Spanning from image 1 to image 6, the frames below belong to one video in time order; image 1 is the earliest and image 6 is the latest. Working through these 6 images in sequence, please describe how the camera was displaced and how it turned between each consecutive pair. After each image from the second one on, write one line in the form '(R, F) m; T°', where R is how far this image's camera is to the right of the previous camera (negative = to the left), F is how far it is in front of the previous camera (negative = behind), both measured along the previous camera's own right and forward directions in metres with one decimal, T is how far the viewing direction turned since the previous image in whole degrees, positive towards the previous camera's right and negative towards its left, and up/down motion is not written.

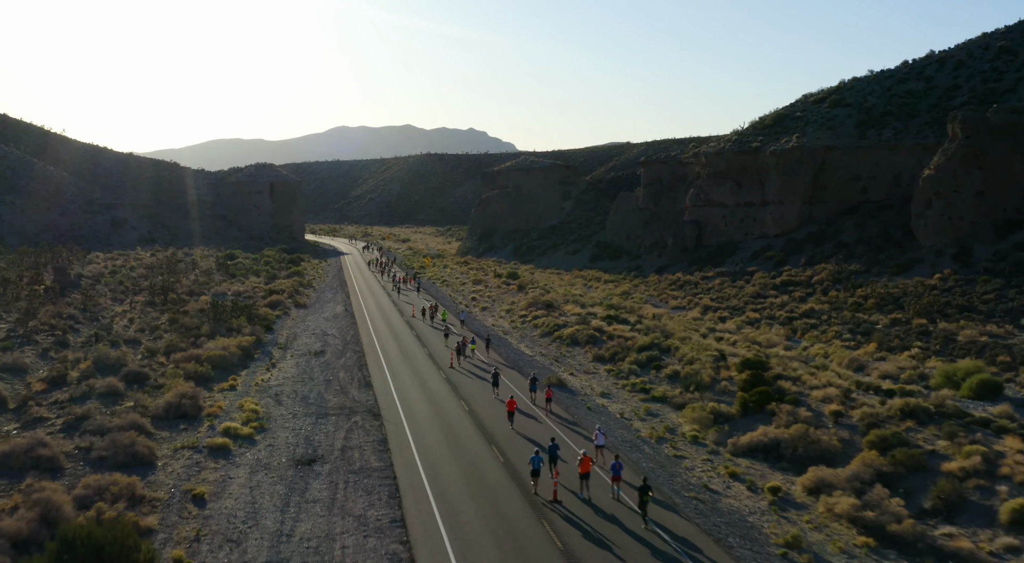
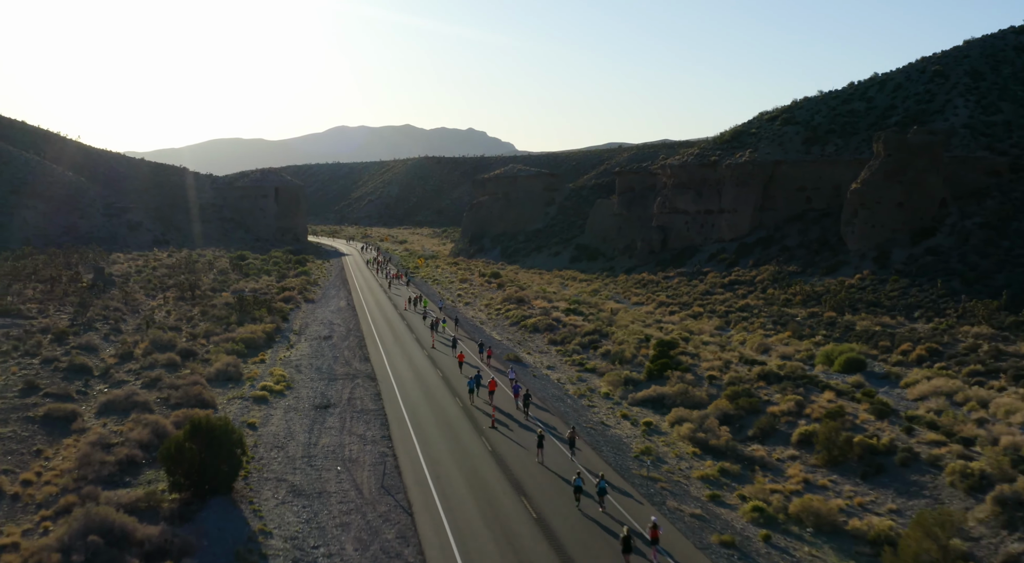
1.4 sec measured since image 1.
(+1.2, -5.9) m; 0°
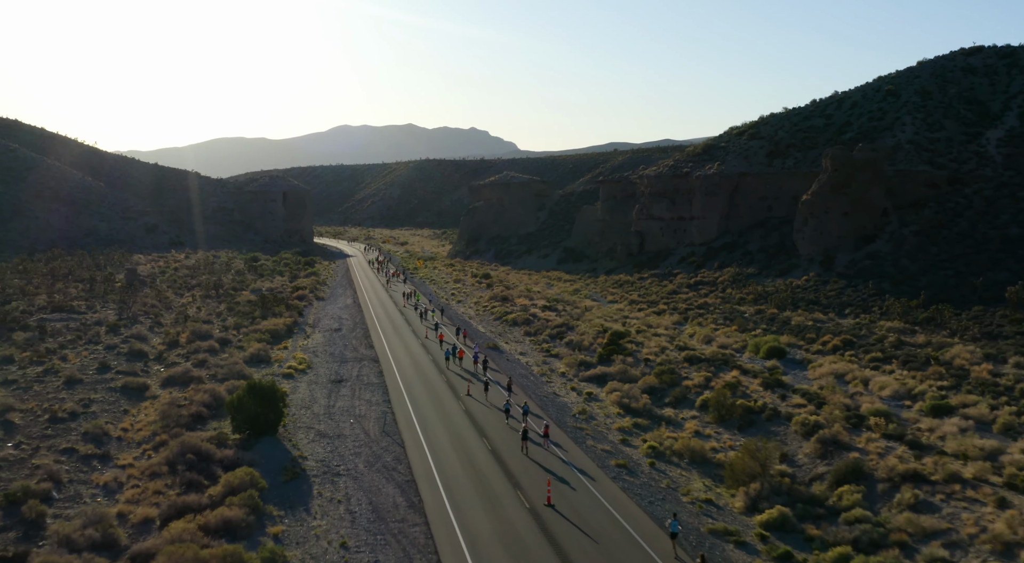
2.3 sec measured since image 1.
(+1.1, -5.6) m; 0°
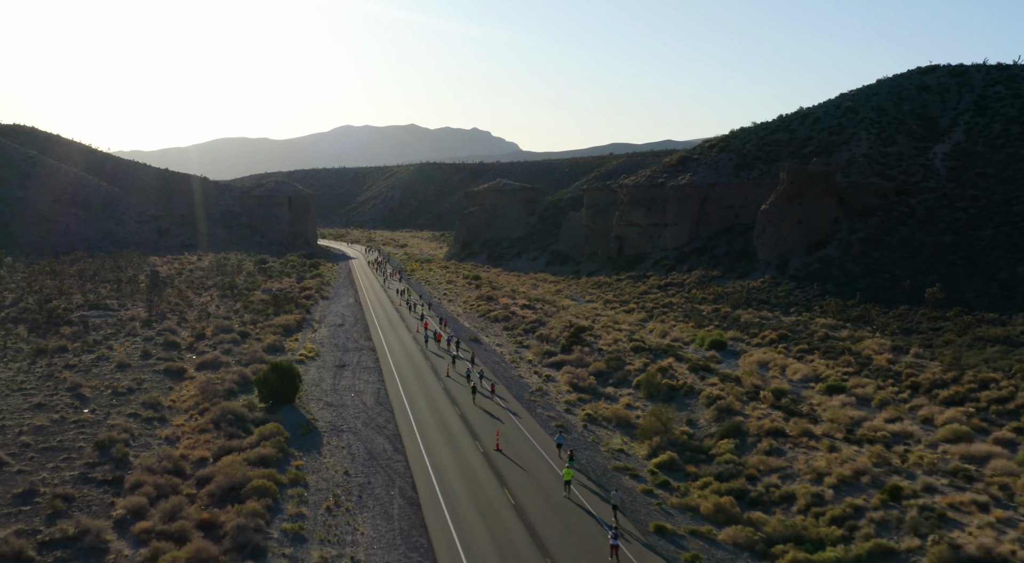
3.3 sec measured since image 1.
(+1.3, -5.4) m; 0°
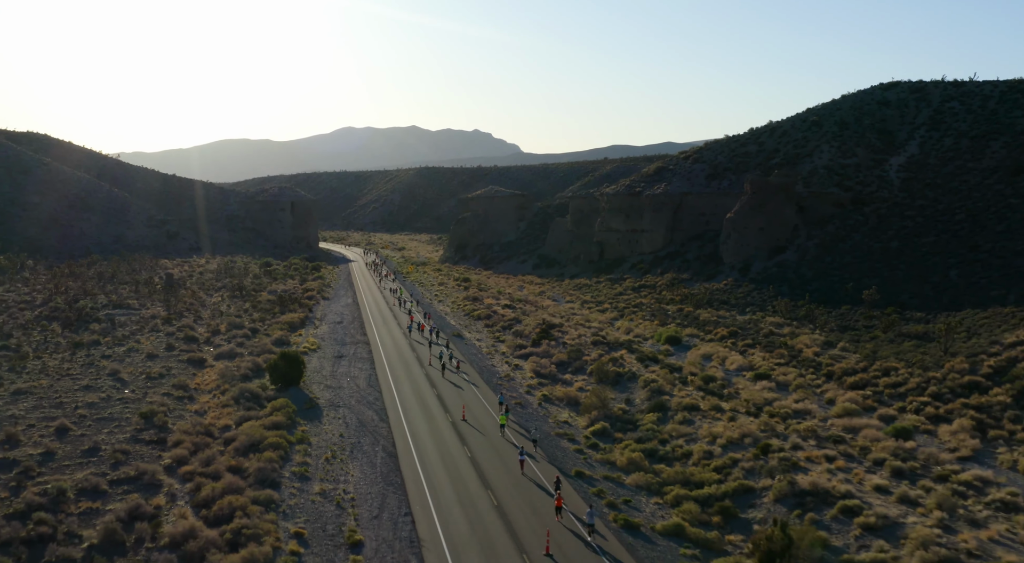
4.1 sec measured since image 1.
(+1.4, -5.0) m; 0°
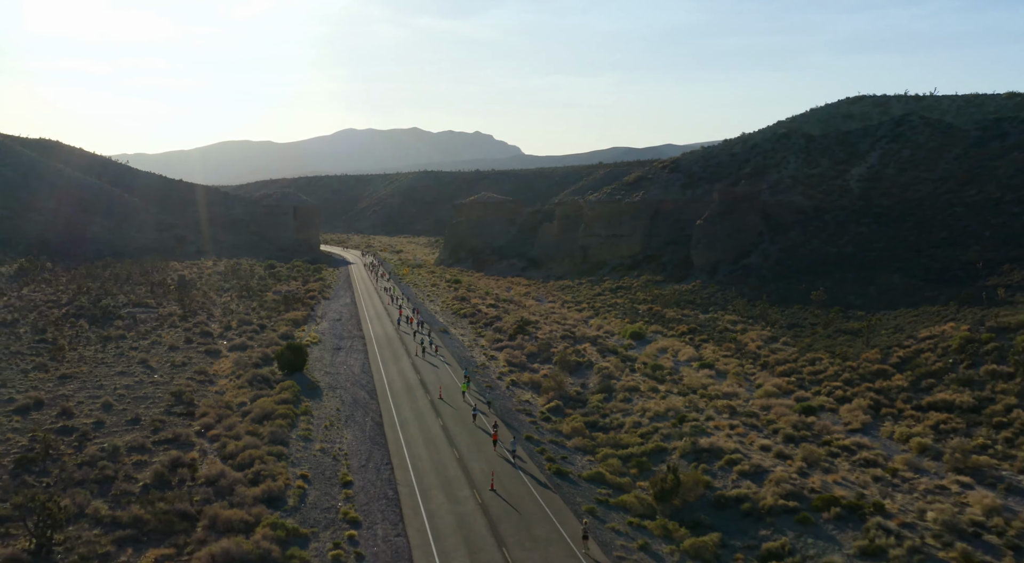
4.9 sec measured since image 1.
(+1.4, -5.1) m; 0°
